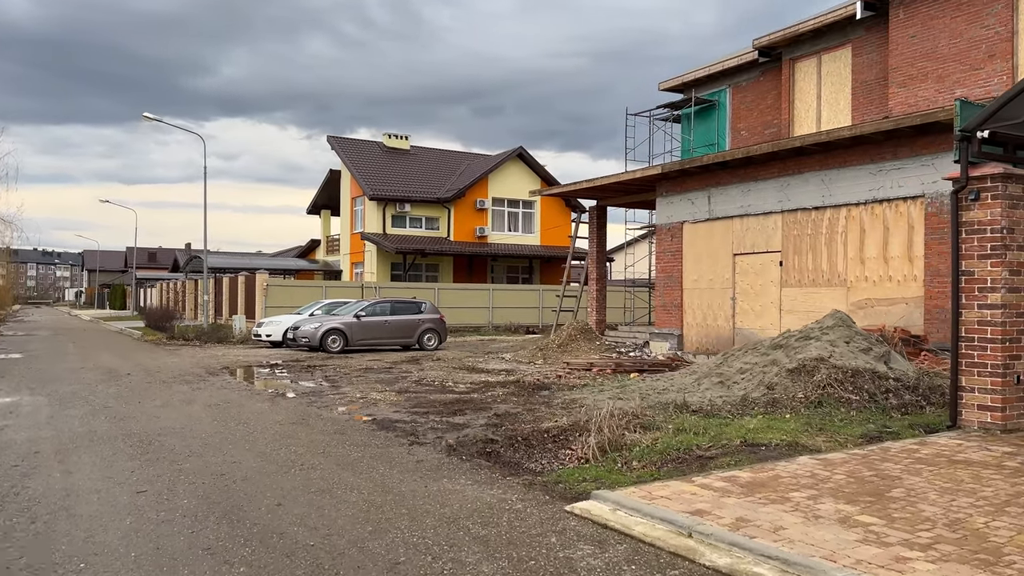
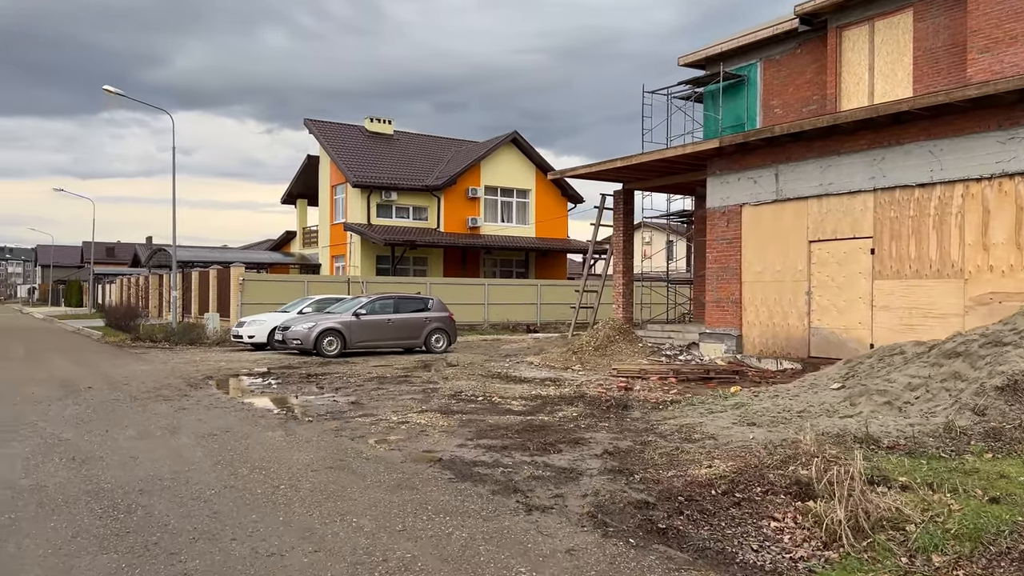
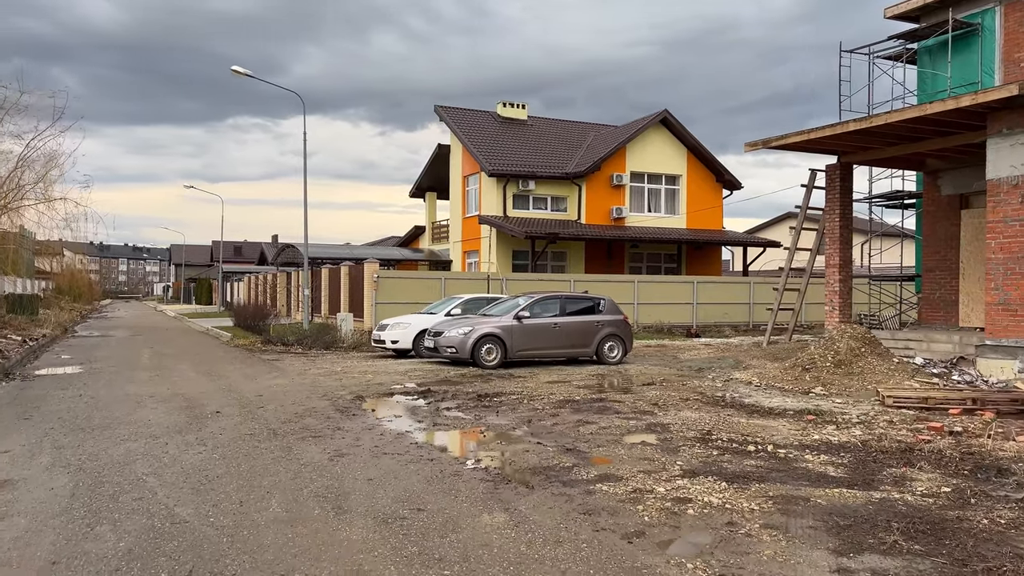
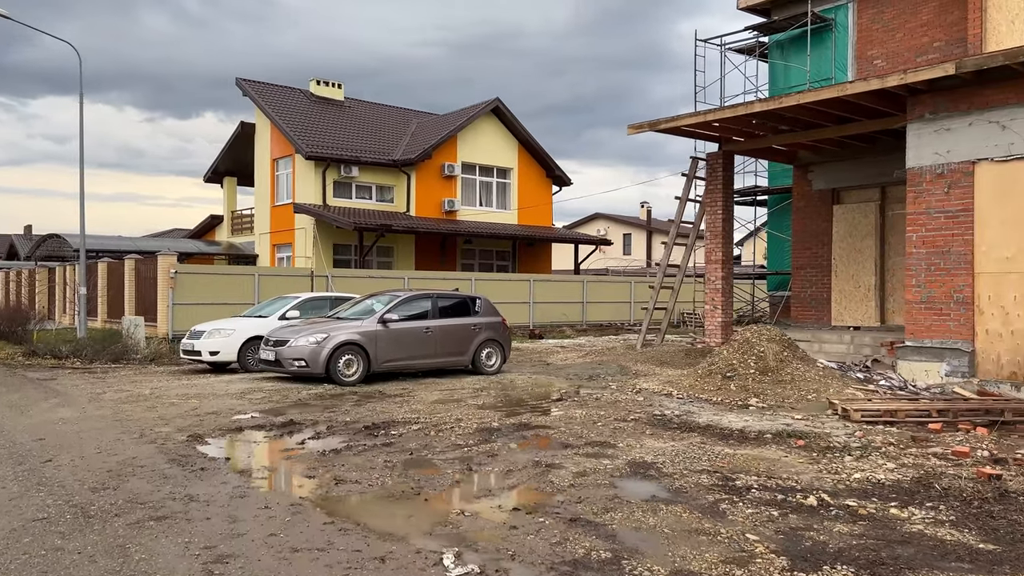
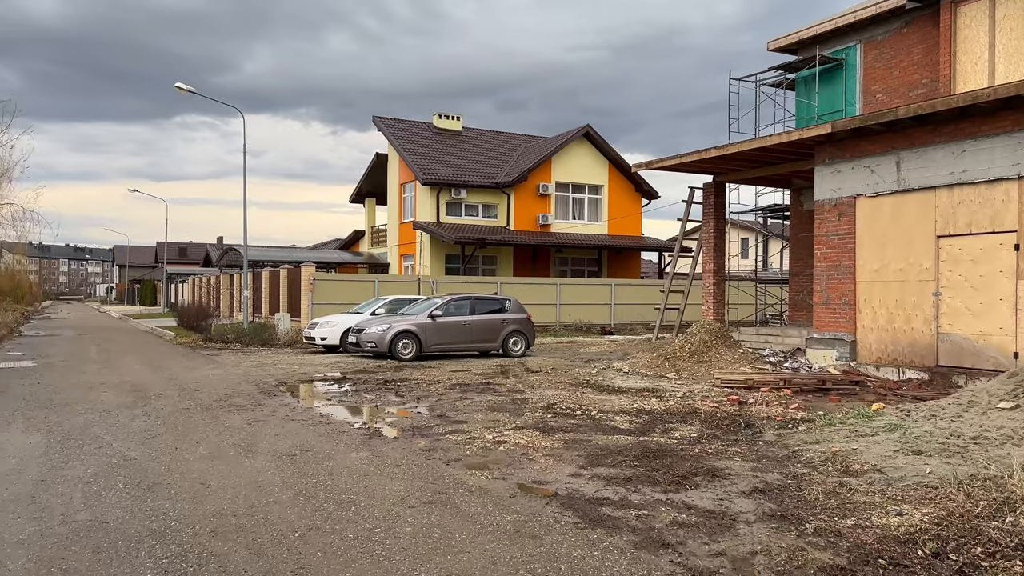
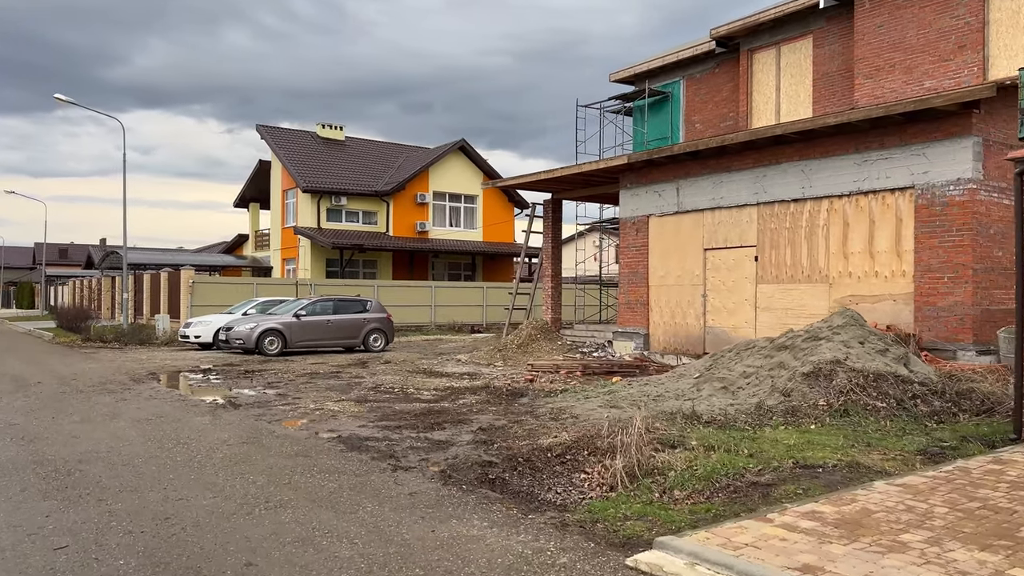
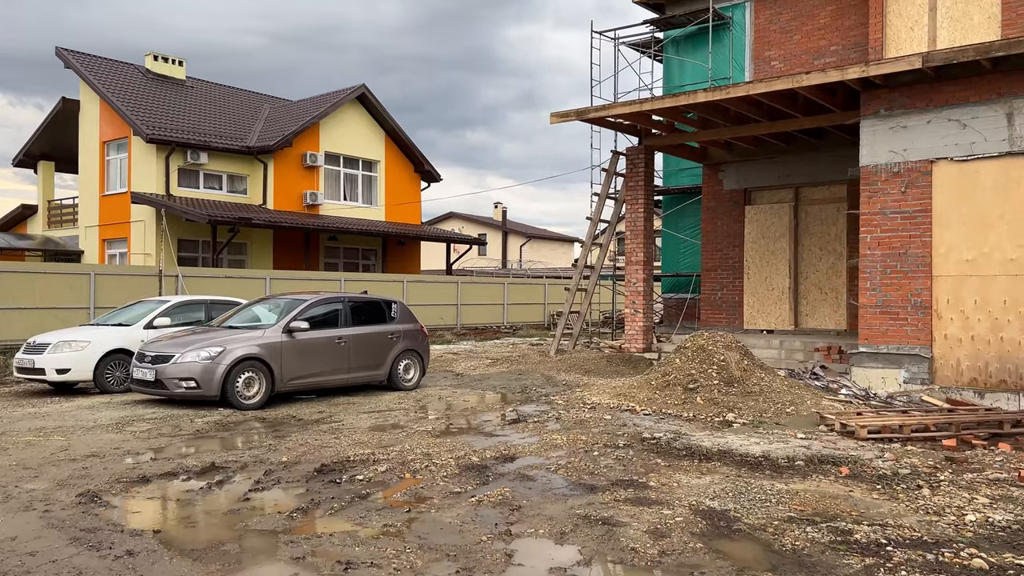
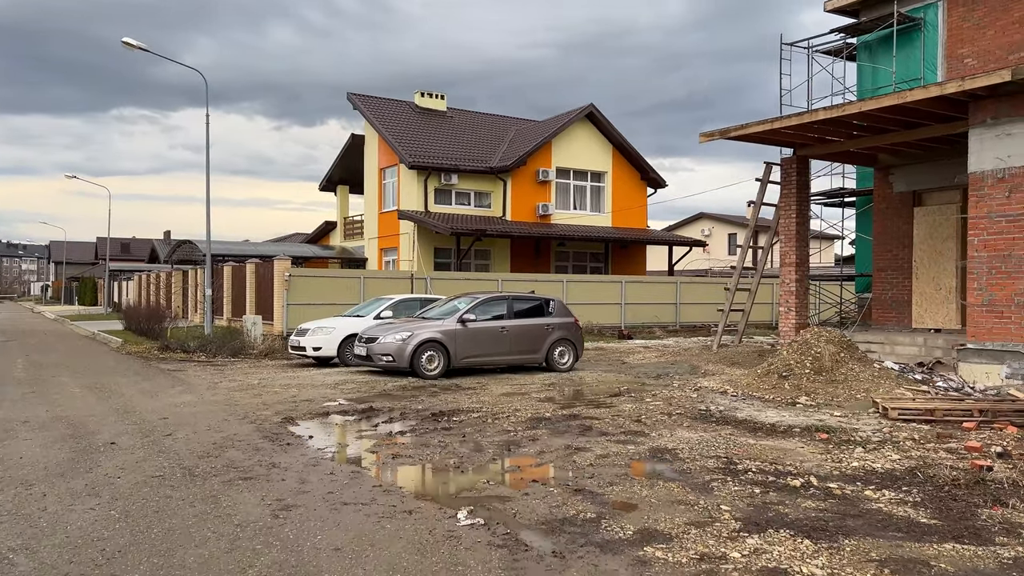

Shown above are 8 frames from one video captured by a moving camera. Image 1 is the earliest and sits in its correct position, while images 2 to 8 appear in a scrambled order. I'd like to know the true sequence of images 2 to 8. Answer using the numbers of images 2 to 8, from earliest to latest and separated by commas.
6, 2, 5, 3, 8, 4, 7
